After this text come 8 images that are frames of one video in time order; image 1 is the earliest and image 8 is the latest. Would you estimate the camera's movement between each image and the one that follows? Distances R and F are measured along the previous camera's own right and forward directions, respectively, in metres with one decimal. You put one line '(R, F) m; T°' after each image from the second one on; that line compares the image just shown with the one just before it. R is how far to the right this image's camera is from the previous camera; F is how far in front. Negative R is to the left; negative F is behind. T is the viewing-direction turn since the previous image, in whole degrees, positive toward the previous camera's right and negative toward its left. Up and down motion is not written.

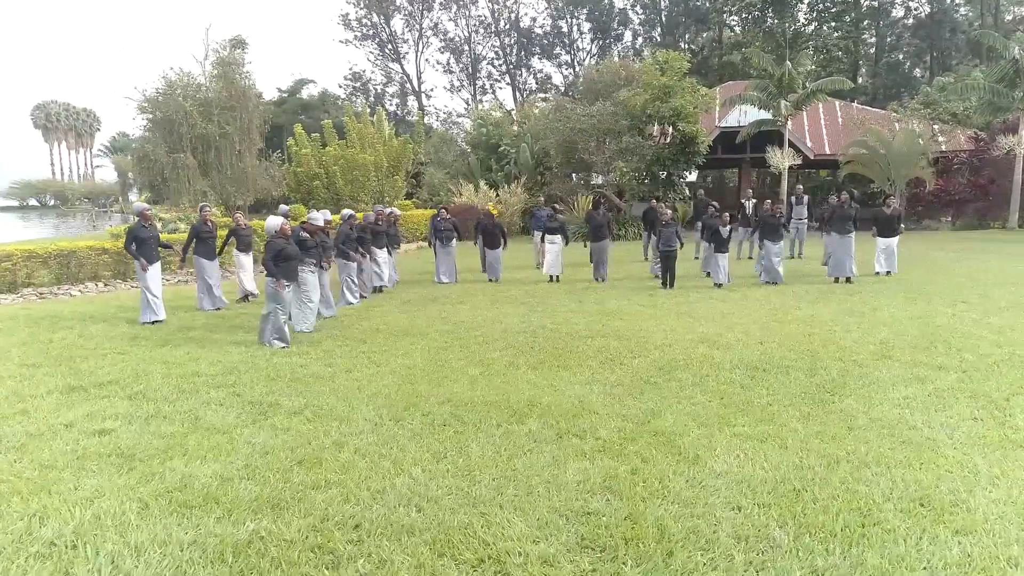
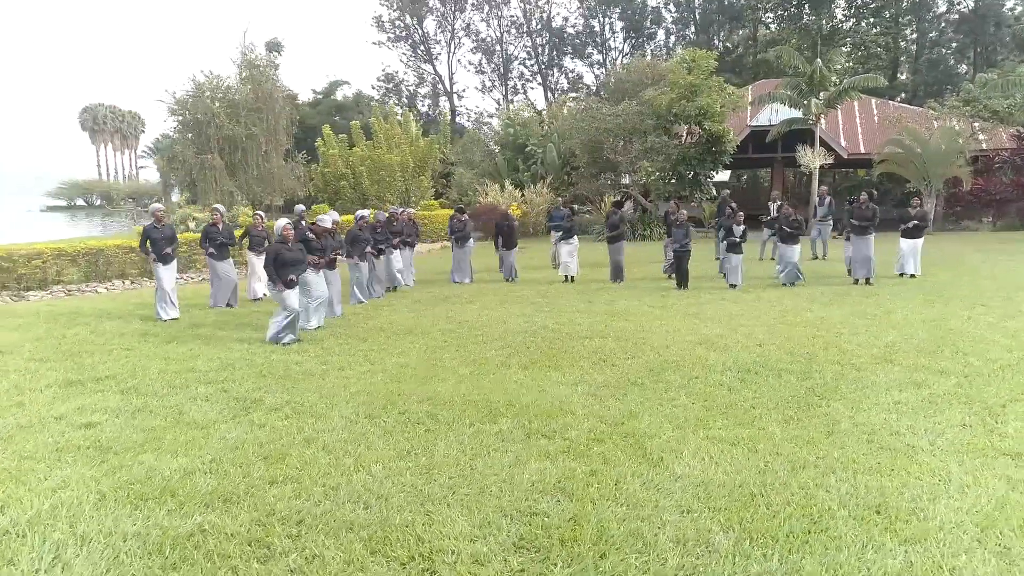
(+0.4, 0.0) m; -3°
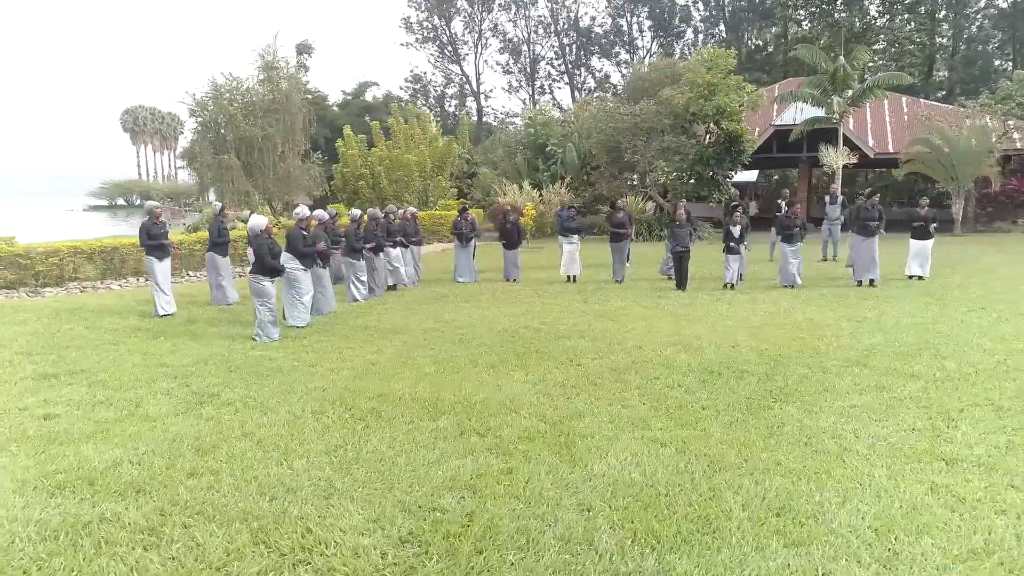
(+0.6, 0.0) m; -3°
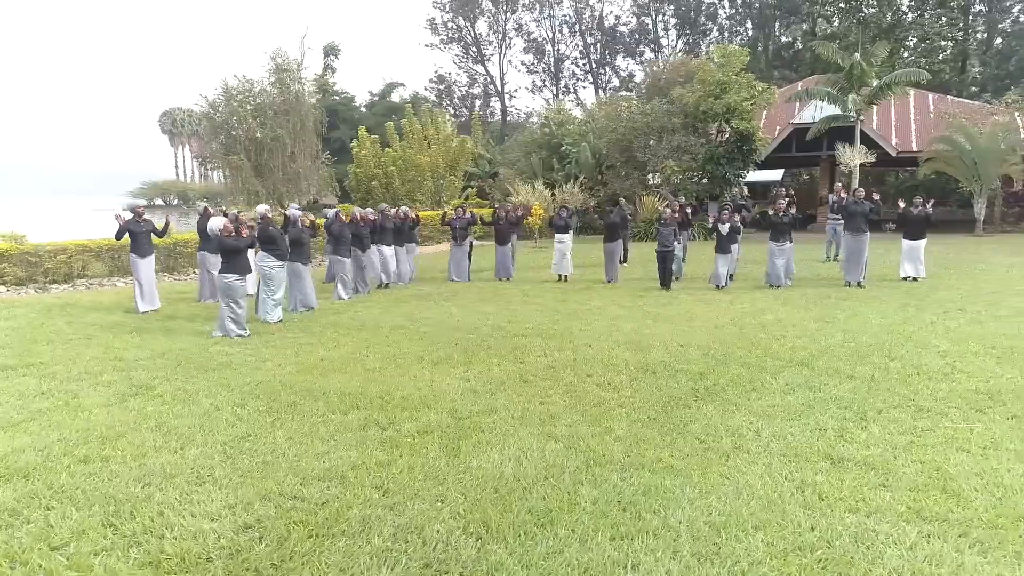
(+0.8, -0.1) m; -3°
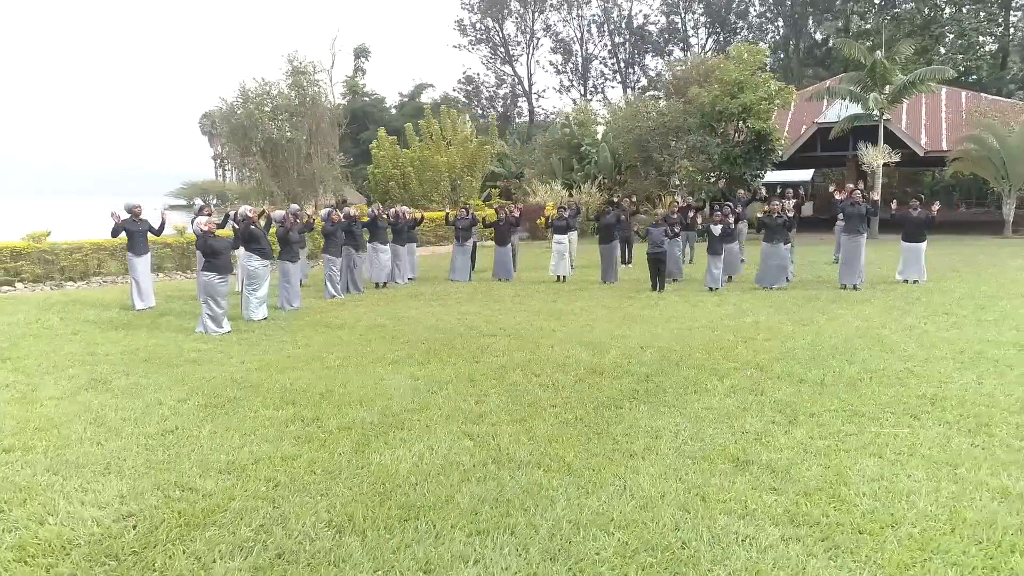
(+0.7, 0.0) m; -3°
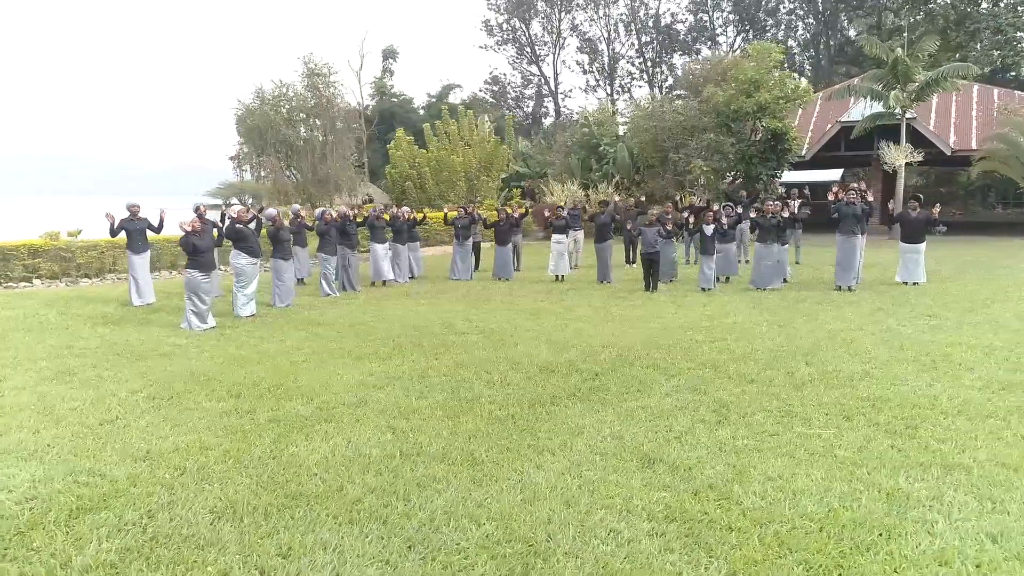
(+0.7, -0.1) m; -3°
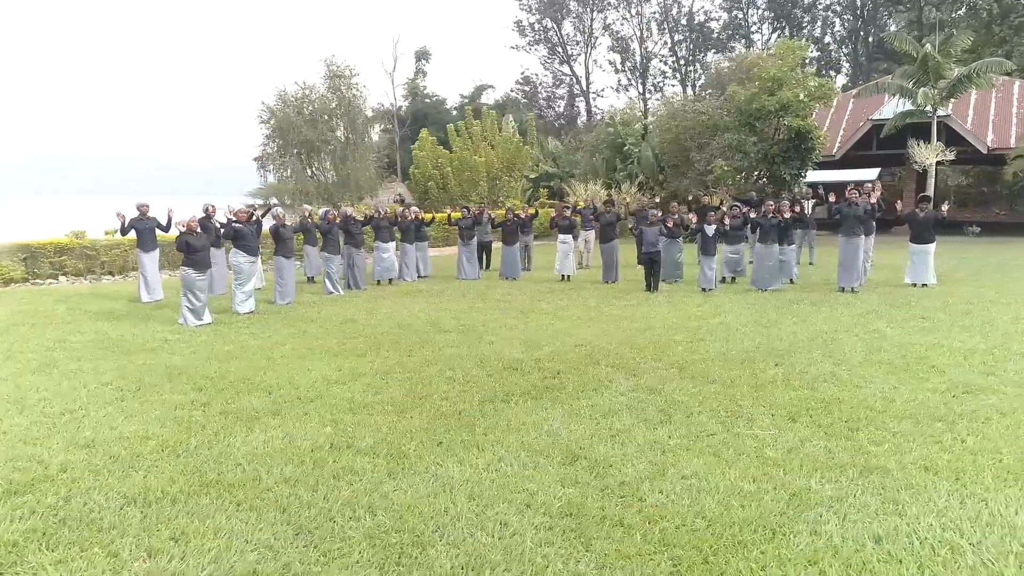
(+0.6, 0.0) m; -3°
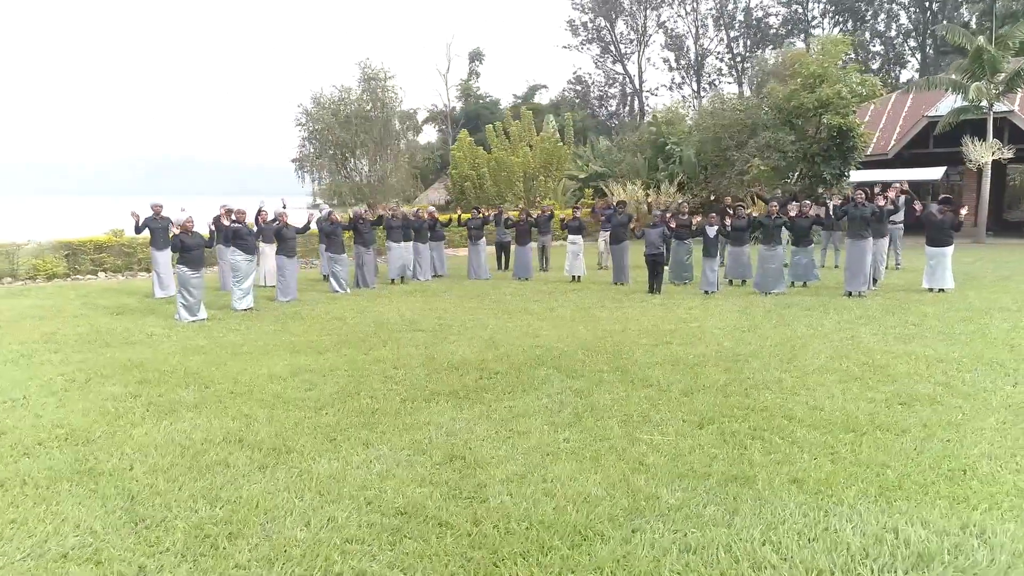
(+1.0, 0.0) m; -5°
